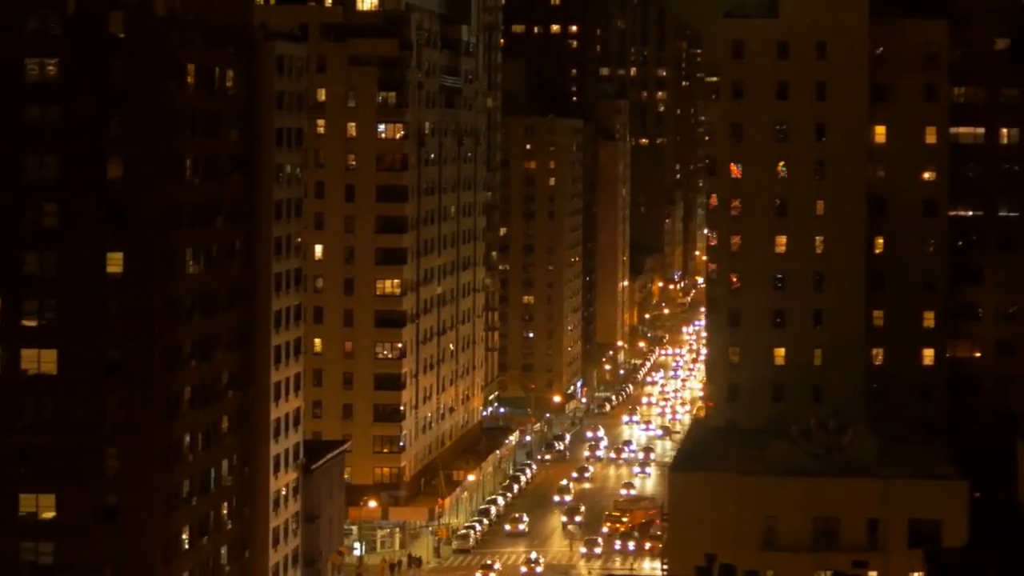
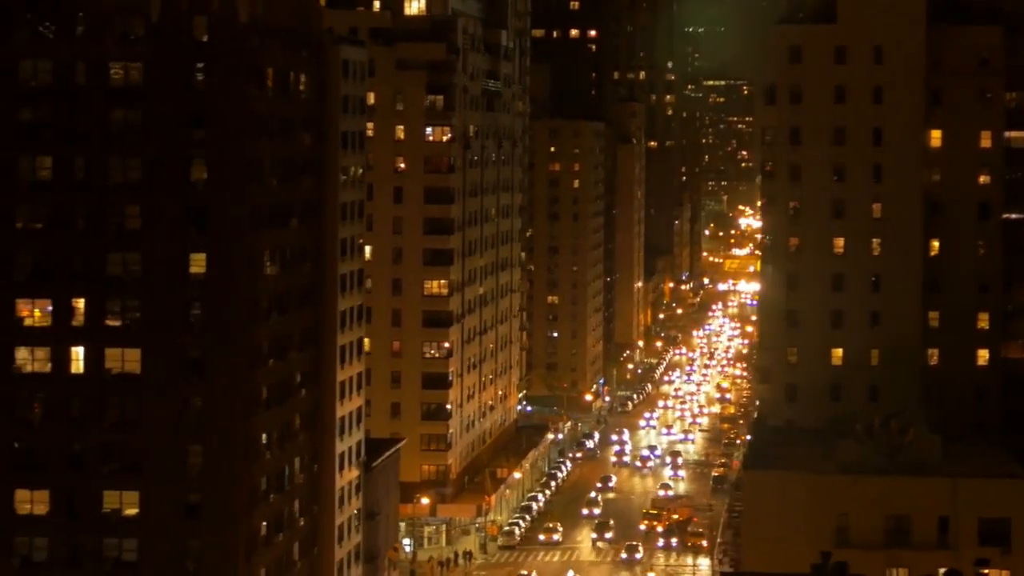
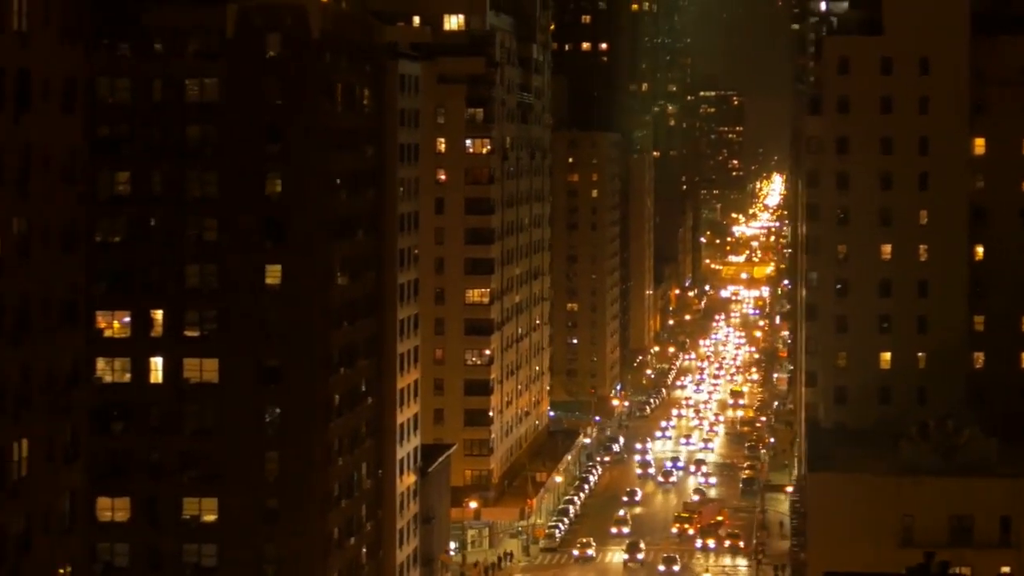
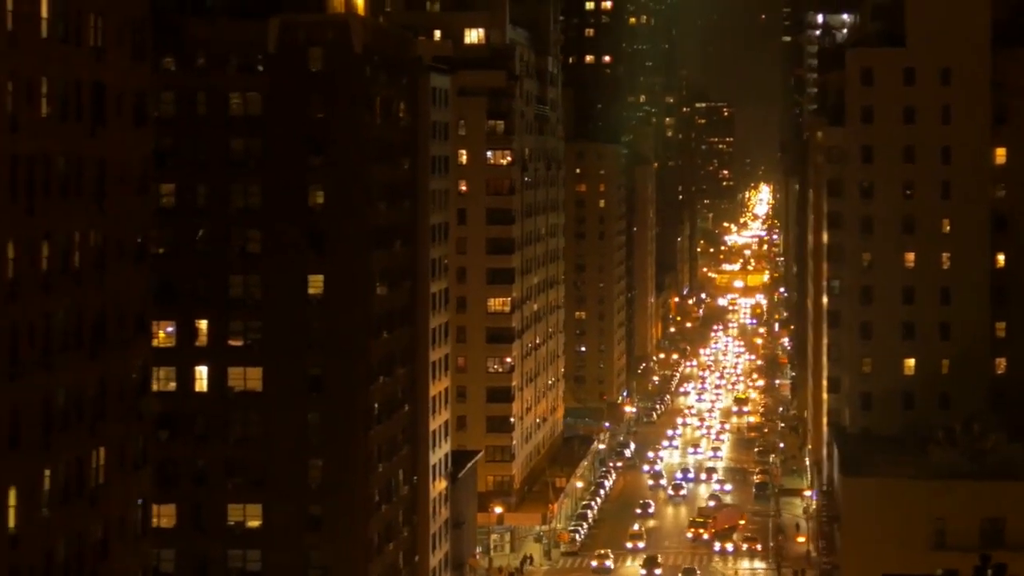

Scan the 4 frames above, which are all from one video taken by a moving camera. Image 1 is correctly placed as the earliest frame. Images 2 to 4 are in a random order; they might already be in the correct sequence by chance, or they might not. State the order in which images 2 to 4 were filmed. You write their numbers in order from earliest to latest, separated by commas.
2, 3, 4
